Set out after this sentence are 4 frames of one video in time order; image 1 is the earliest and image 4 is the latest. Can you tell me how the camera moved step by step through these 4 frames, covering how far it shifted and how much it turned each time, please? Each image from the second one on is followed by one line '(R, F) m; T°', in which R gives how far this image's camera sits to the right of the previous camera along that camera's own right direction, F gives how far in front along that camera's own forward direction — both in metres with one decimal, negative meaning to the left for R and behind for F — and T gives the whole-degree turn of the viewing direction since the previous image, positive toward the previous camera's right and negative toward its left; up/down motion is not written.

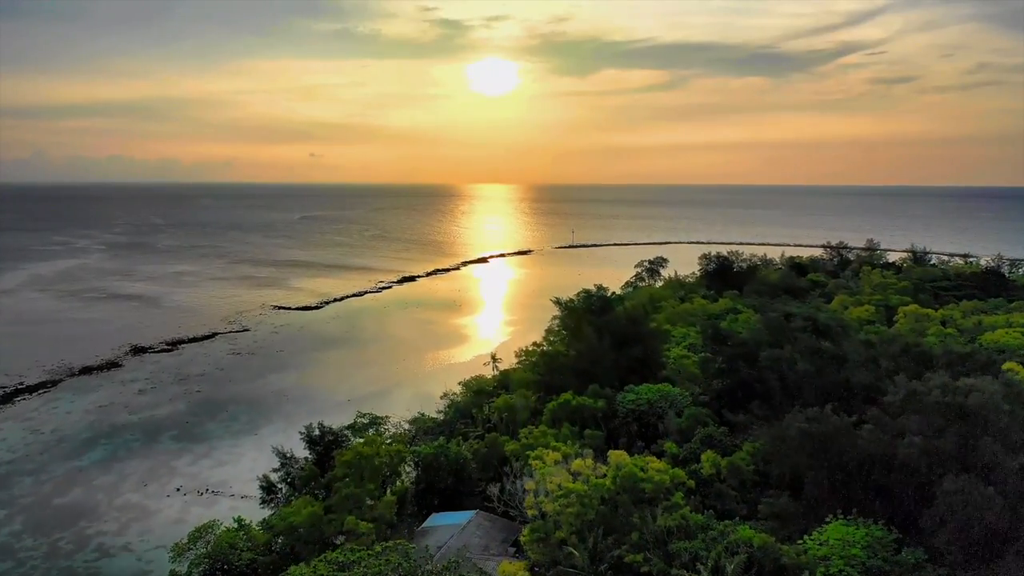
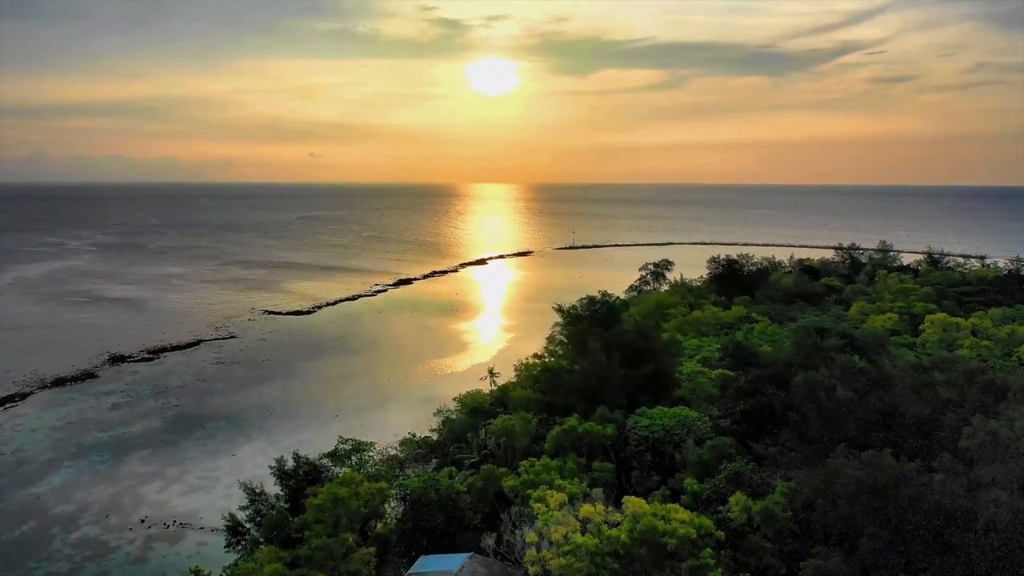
(0.0, +1.9) m; 0°
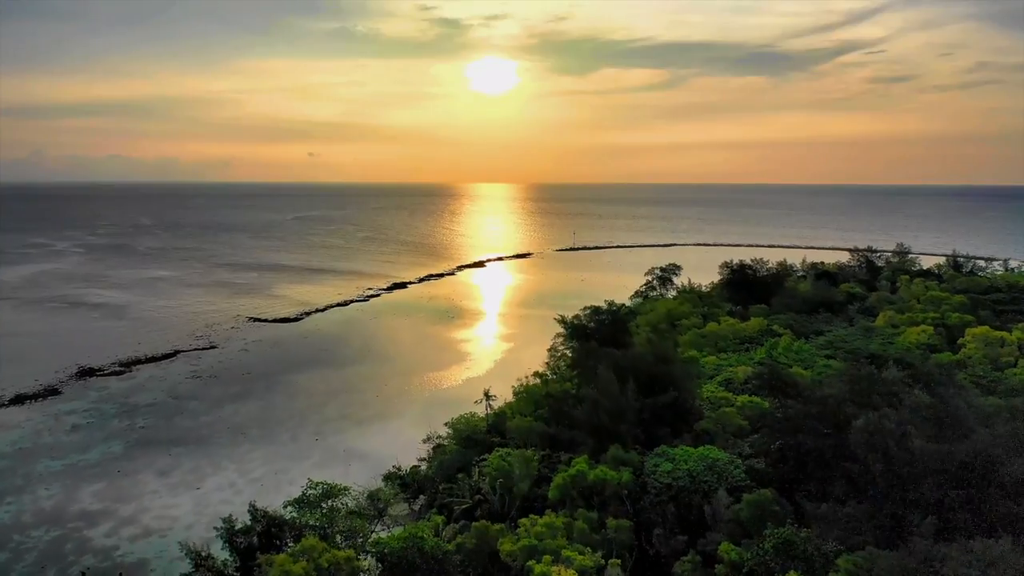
(0.0, +2.4) m; 0°
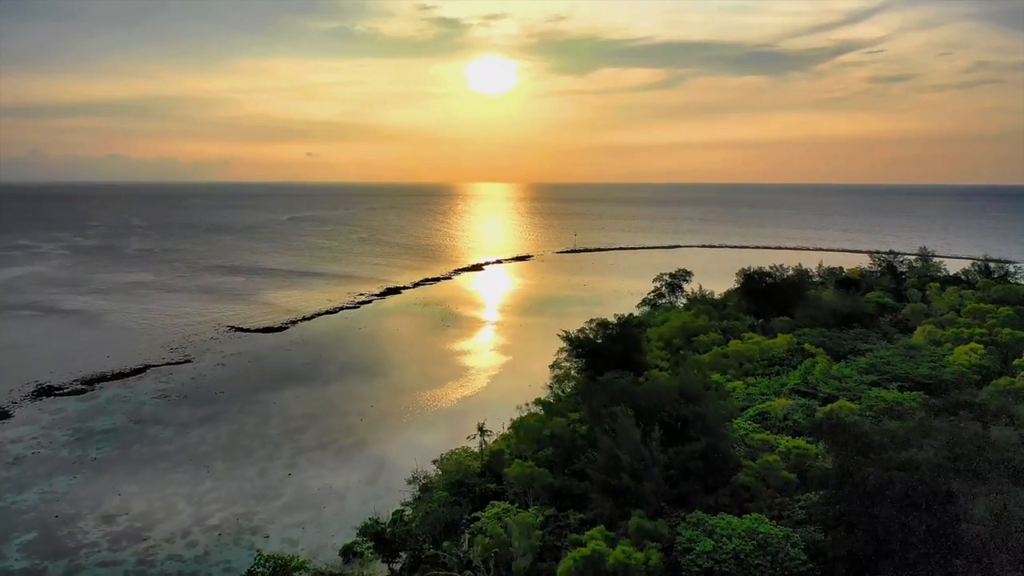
(0.0, +2.8) m; 0°
